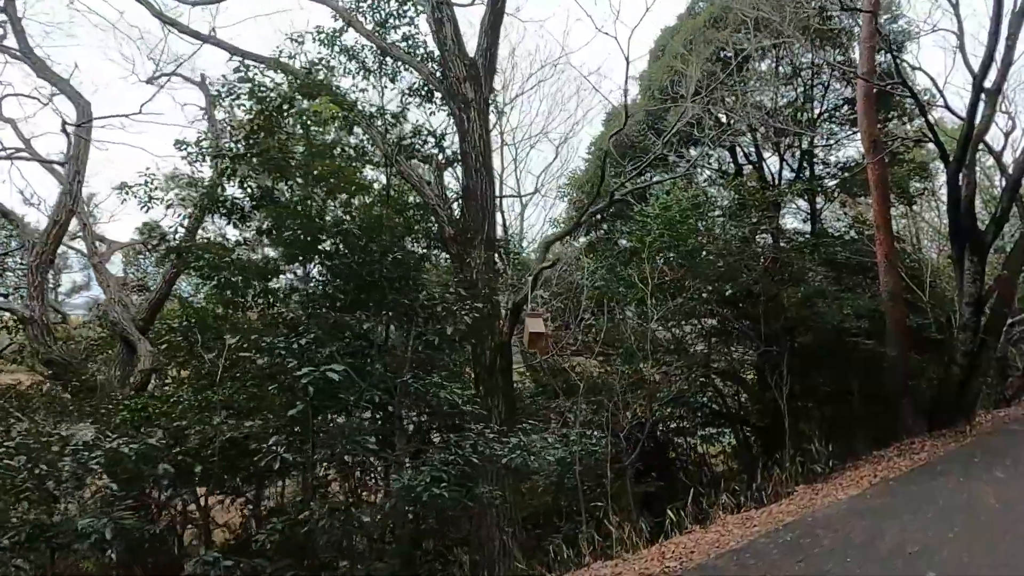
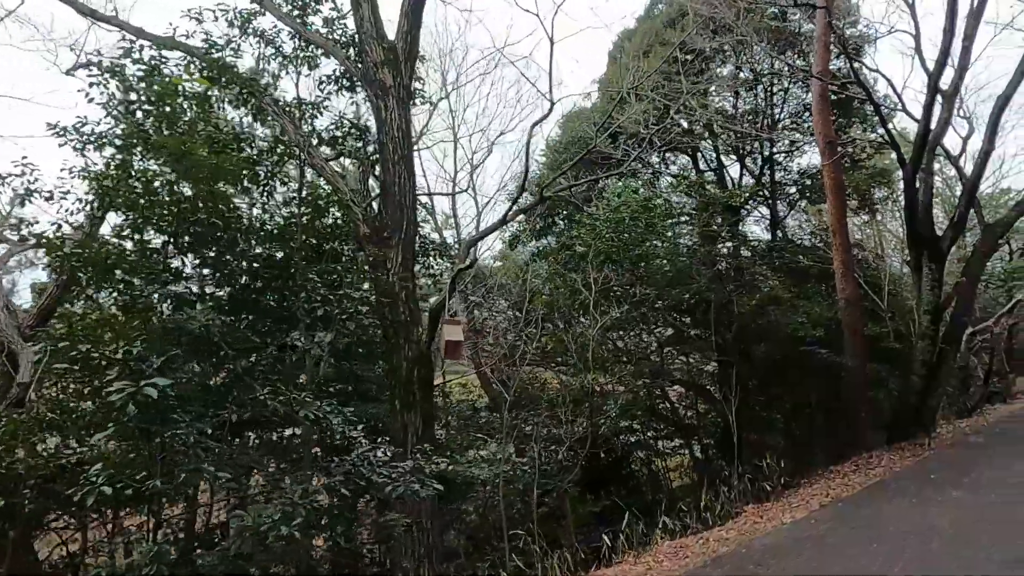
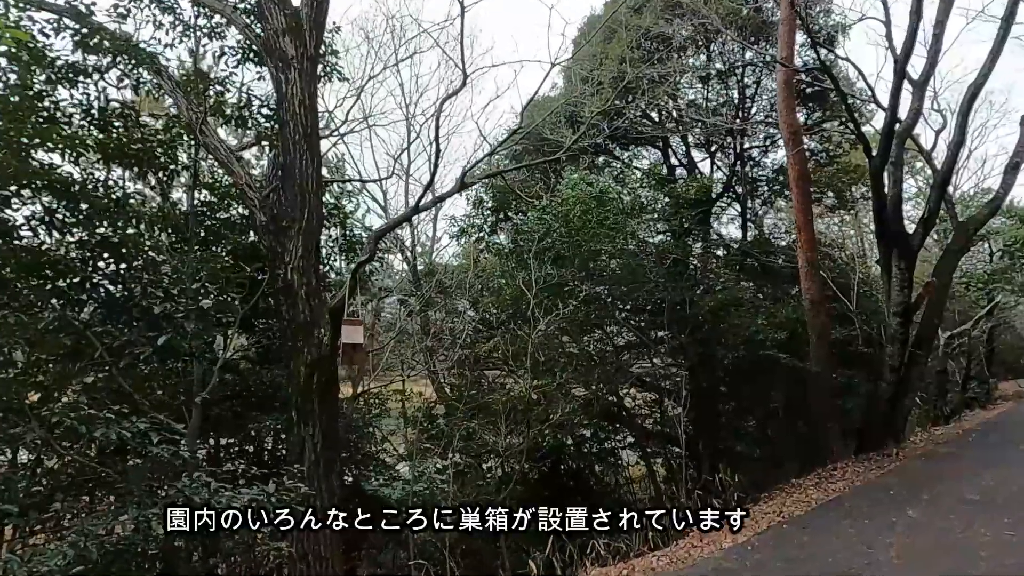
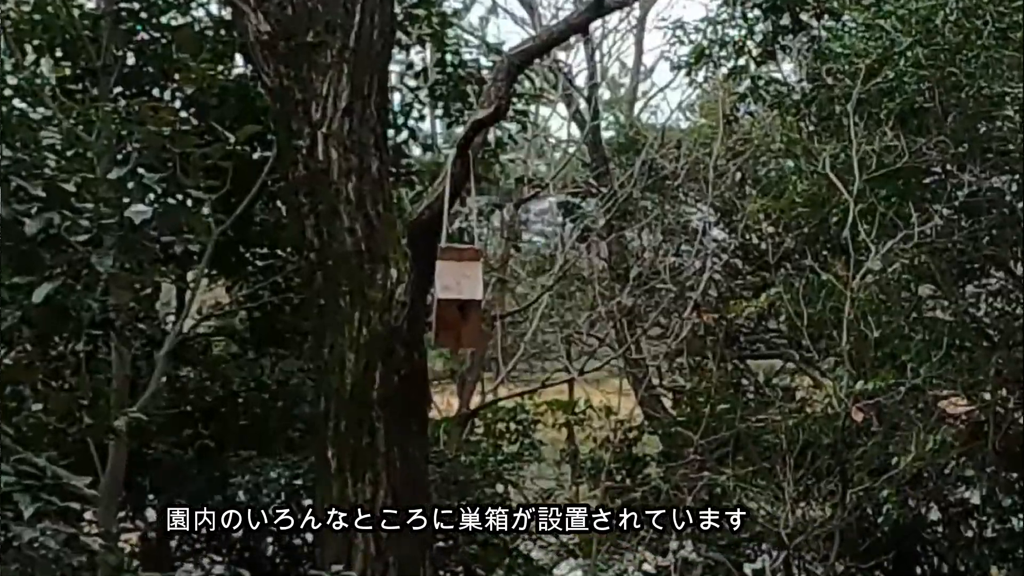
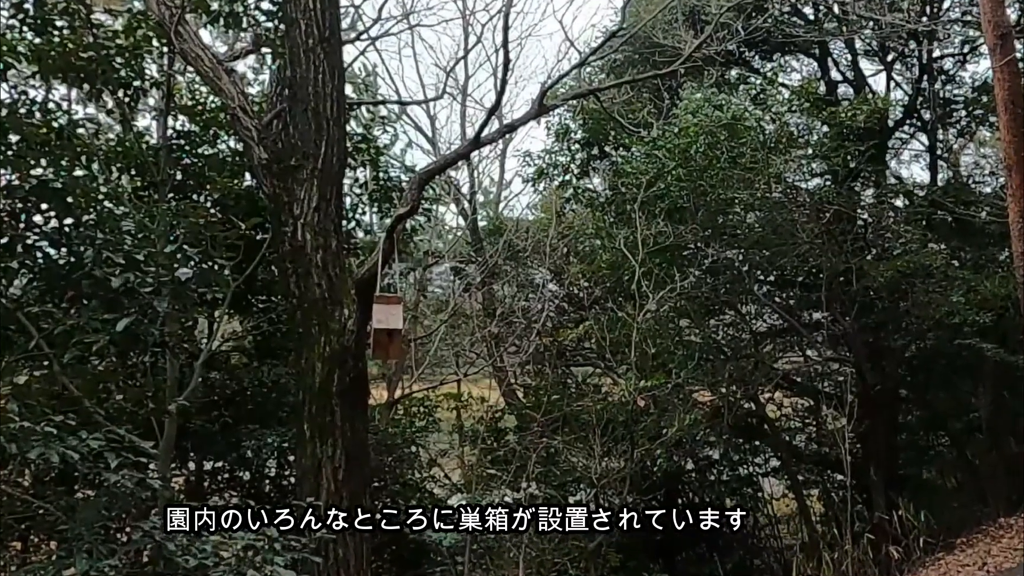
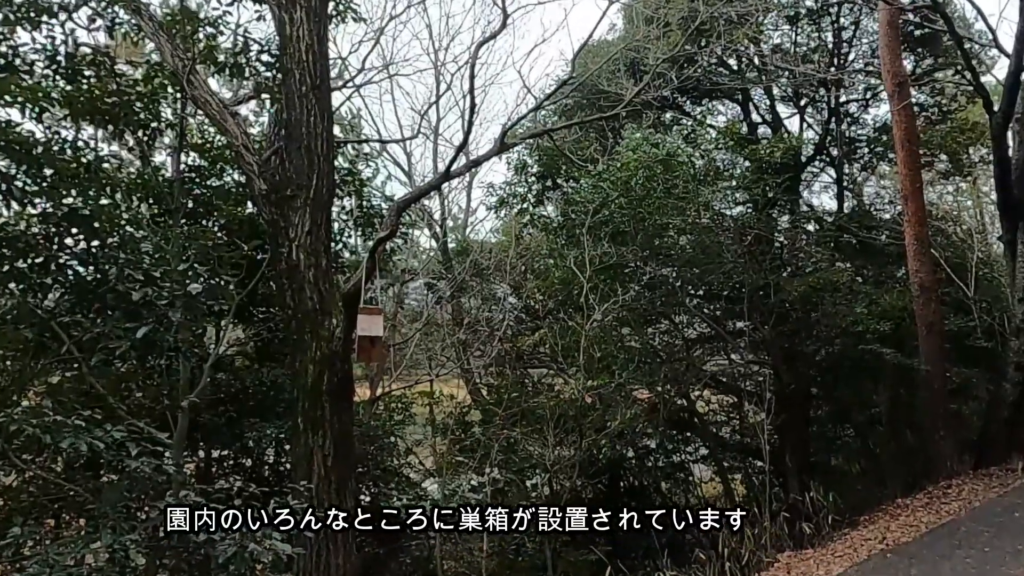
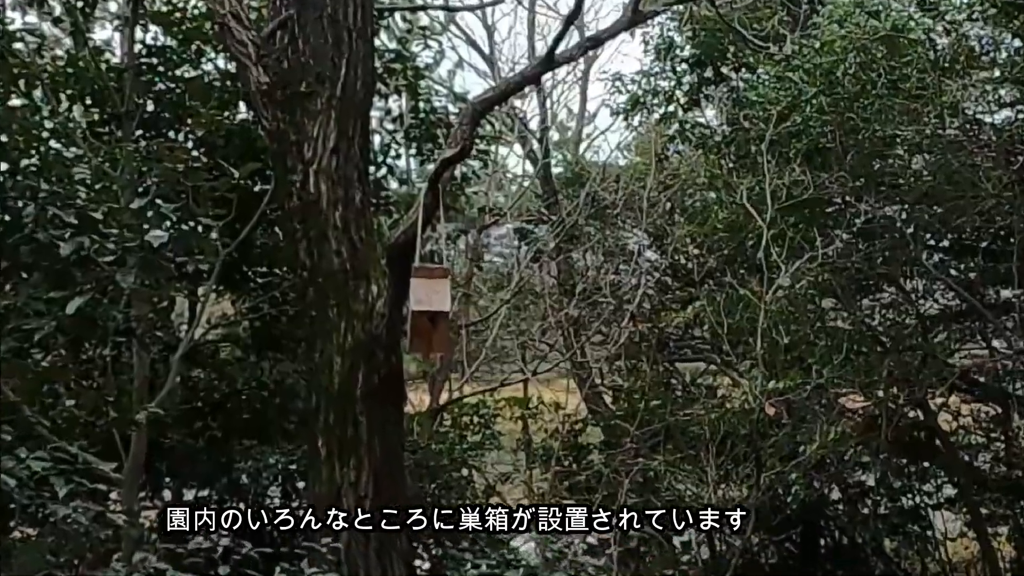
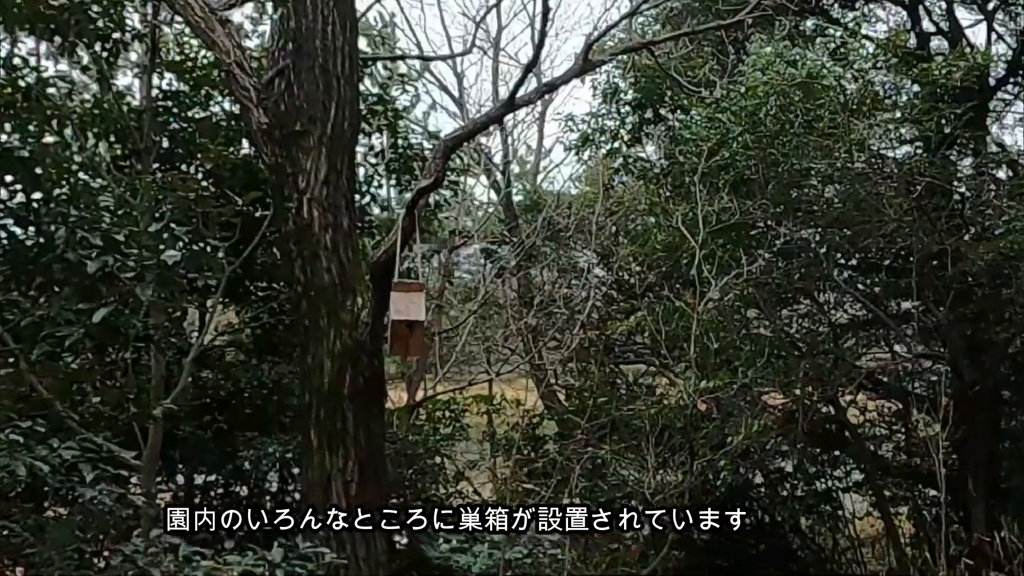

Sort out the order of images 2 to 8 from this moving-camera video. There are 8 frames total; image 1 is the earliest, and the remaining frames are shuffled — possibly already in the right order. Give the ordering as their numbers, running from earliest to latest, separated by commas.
2, 3, 6, 5, 8, 7, 4
